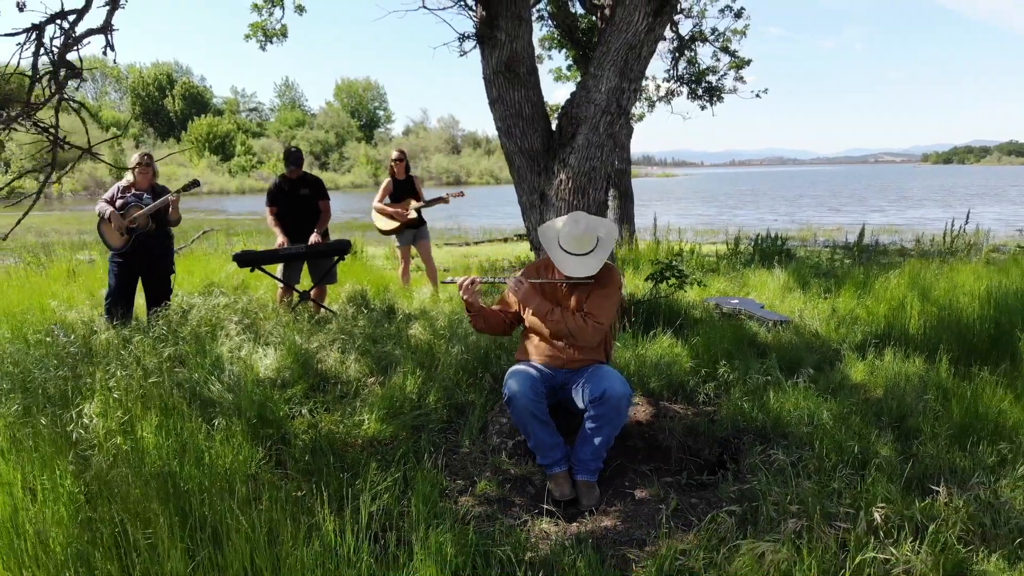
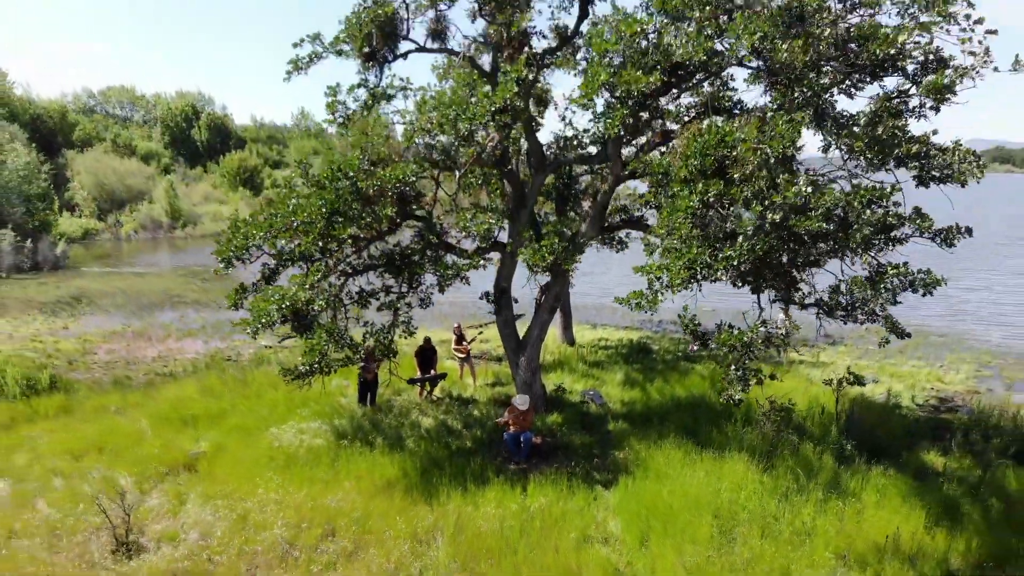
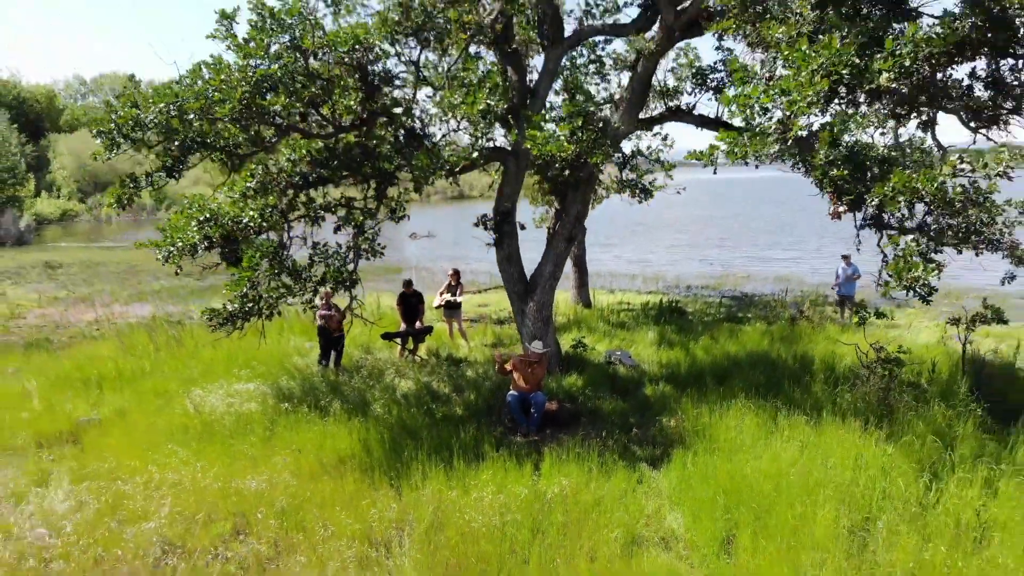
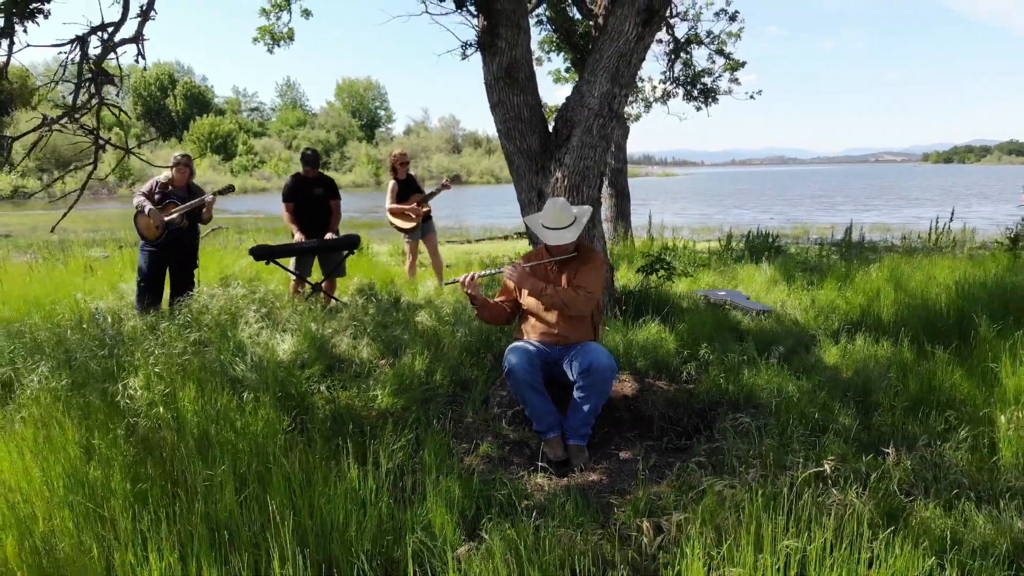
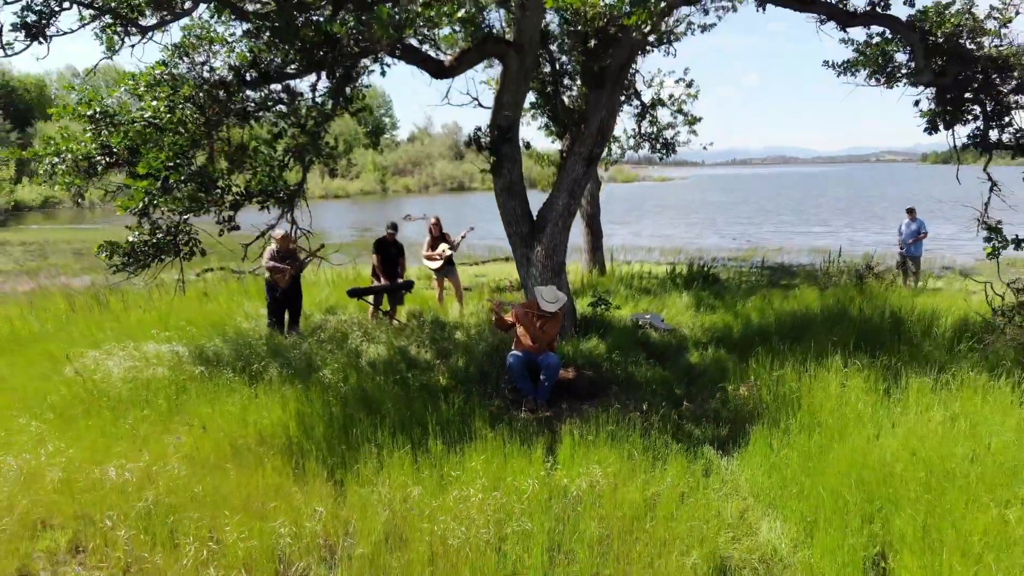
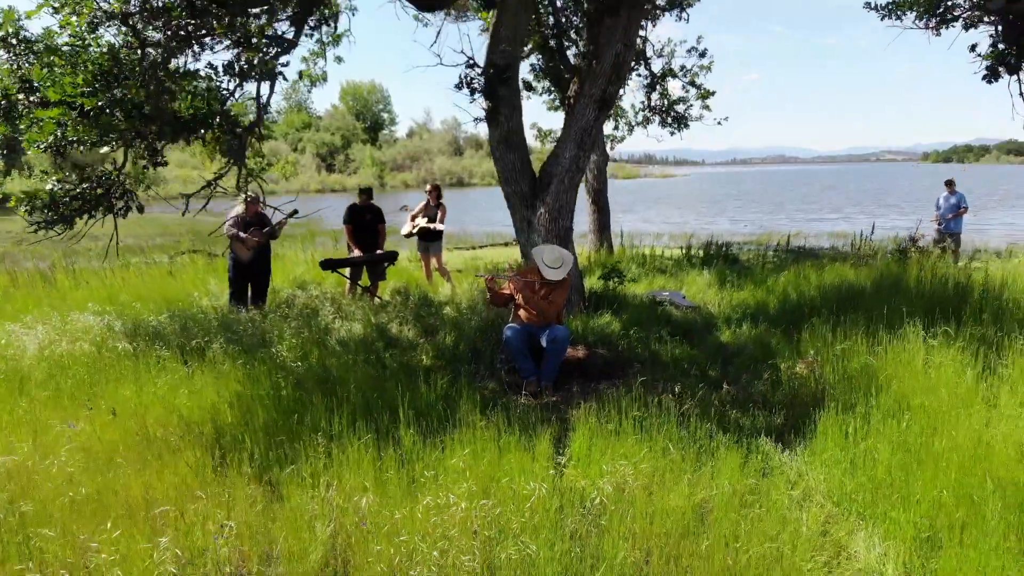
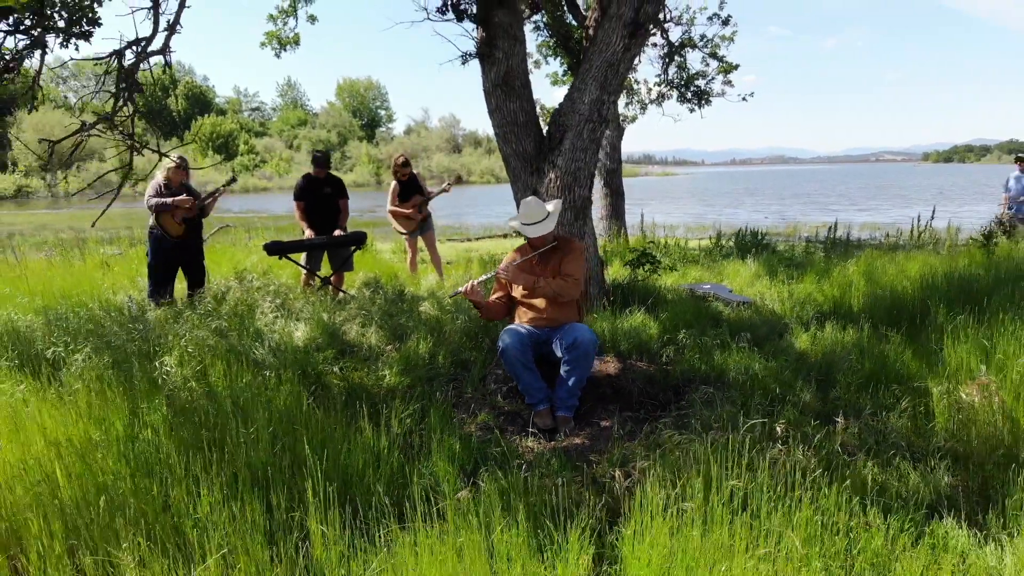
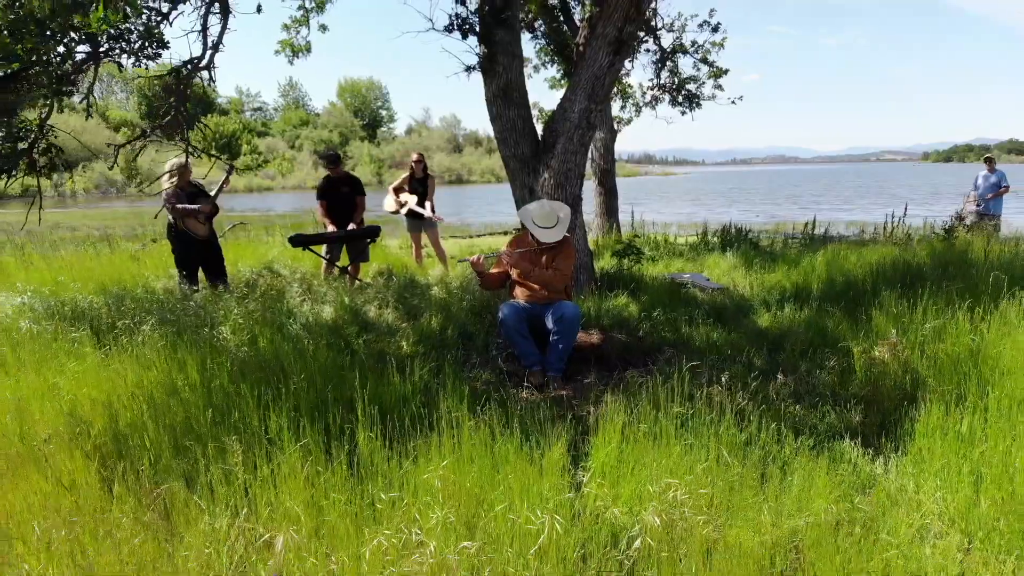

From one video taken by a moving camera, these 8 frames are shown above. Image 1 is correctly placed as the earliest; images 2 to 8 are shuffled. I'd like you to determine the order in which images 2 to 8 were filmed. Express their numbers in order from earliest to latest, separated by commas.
4, 7, 8, 6, 5, 3, 2
